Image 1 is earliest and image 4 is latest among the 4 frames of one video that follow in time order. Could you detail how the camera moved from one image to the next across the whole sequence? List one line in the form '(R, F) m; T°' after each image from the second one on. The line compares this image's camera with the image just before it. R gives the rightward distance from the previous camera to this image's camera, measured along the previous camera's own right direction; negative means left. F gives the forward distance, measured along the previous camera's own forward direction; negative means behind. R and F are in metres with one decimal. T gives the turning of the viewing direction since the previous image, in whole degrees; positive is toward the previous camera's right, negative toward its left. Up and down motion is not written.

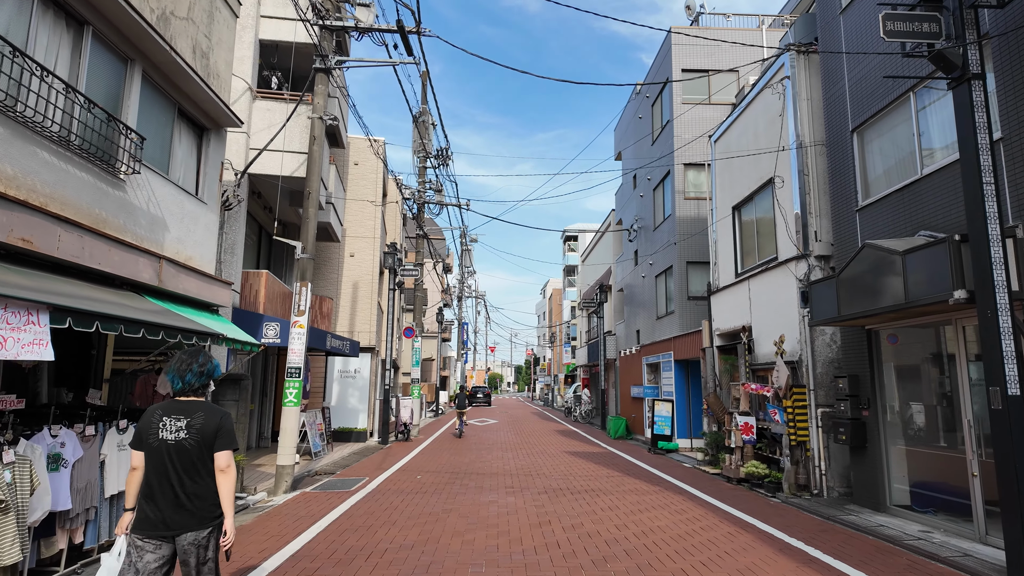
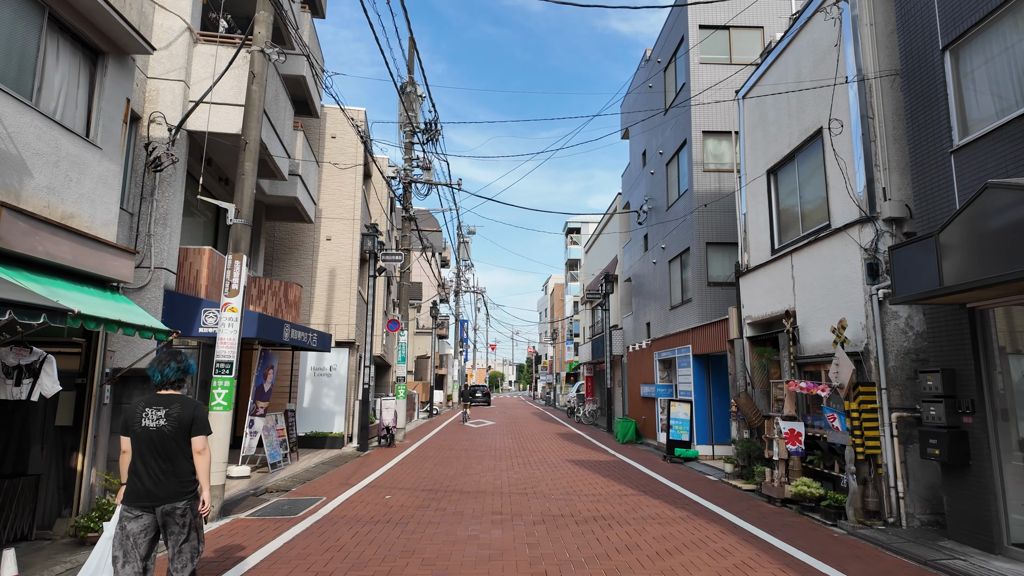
(+0.2, +2.0) m; 0°
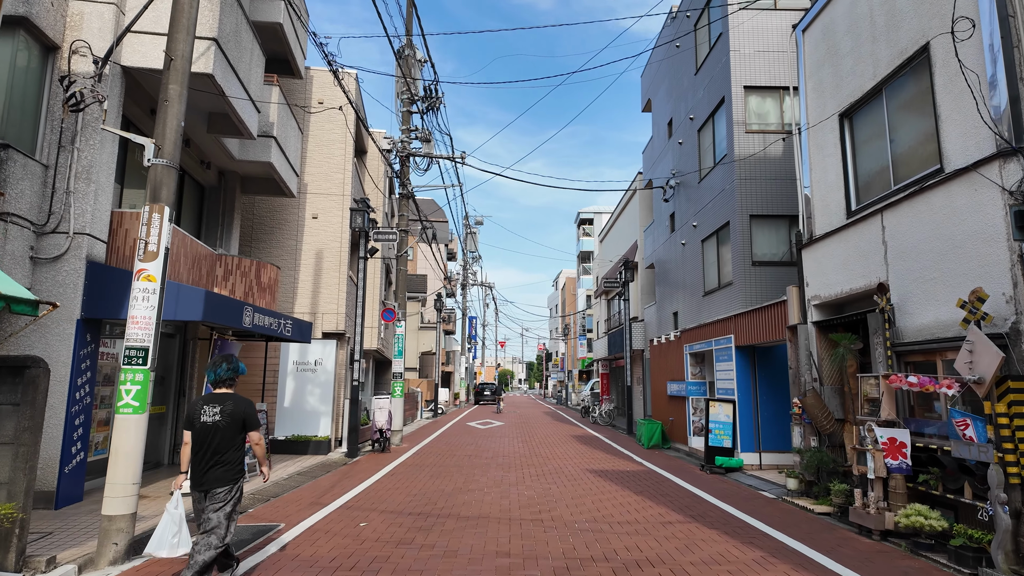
(0.0, +2.0) m; -1°
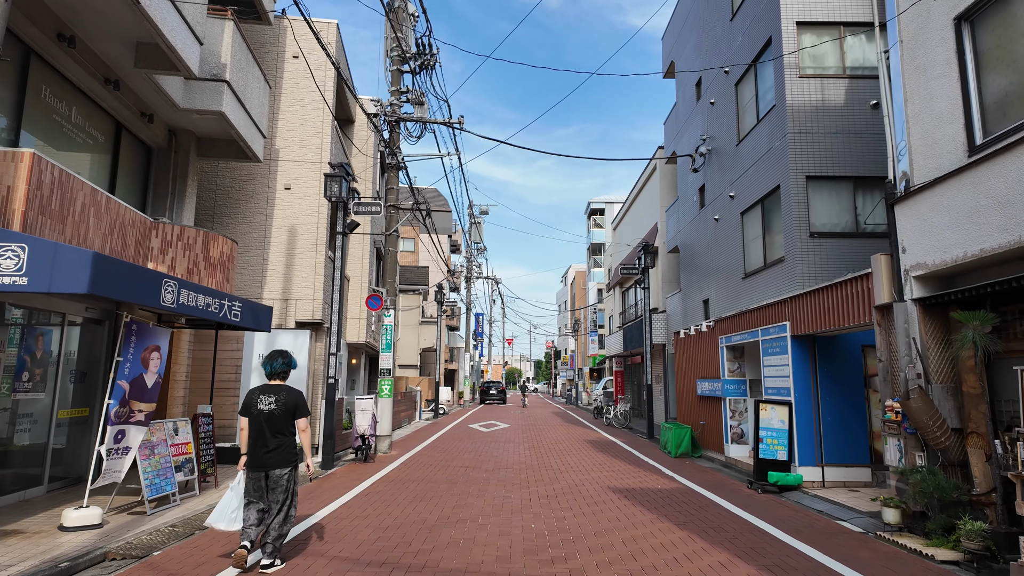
(+0.1, +2.2) m; -1°
